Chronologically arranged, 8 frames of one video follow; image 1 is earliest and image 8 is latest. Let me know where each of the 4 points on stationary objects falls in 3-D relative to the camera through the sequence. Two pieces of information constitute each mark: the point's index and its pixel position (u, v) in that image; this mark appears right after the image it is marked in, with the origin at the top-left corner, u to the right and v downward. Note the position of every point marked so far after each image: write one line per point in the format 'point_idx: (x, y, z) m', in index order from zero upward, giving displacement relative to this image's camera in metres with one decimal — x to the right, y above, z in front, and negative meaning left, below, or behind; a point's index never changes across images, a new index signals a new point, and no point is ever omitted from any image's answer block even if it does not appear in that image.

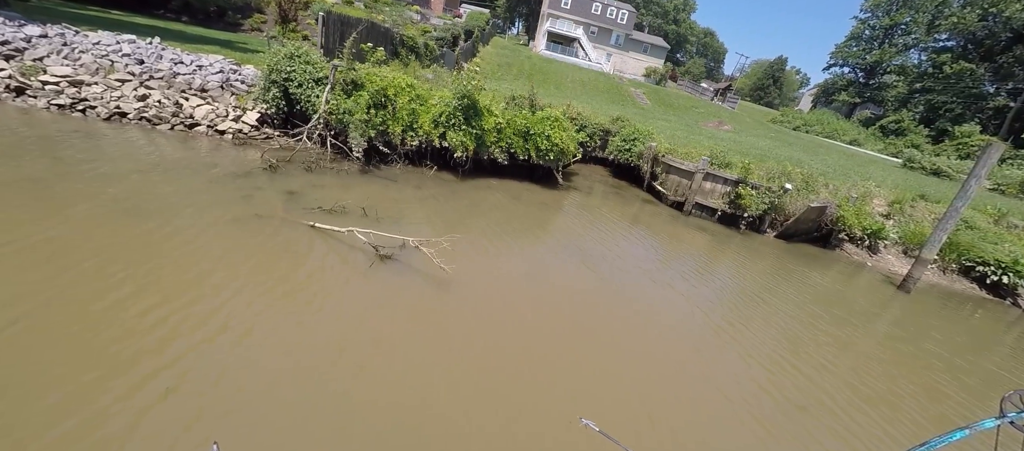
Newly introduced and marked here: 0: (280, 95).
0: (-6.4, +3.6, +11.6) m
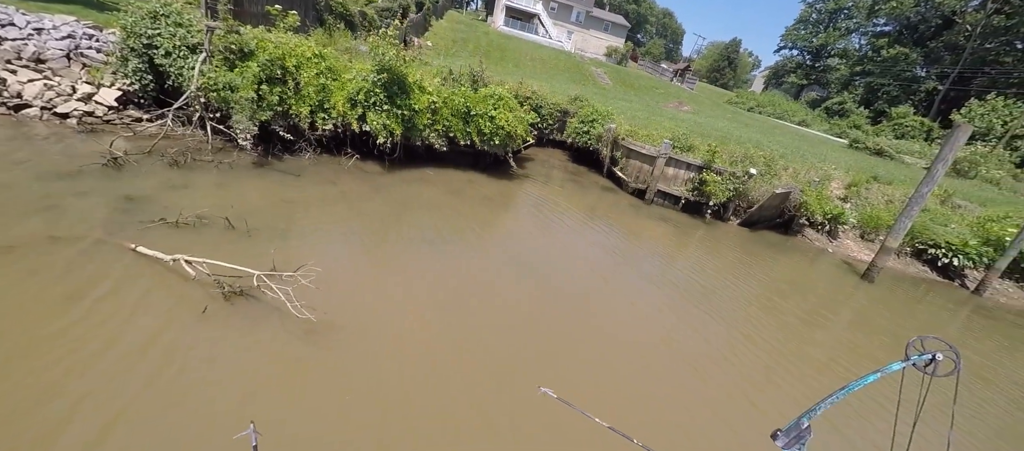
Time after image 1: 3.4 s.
0: (-7.9, +3.4, +9.0) m
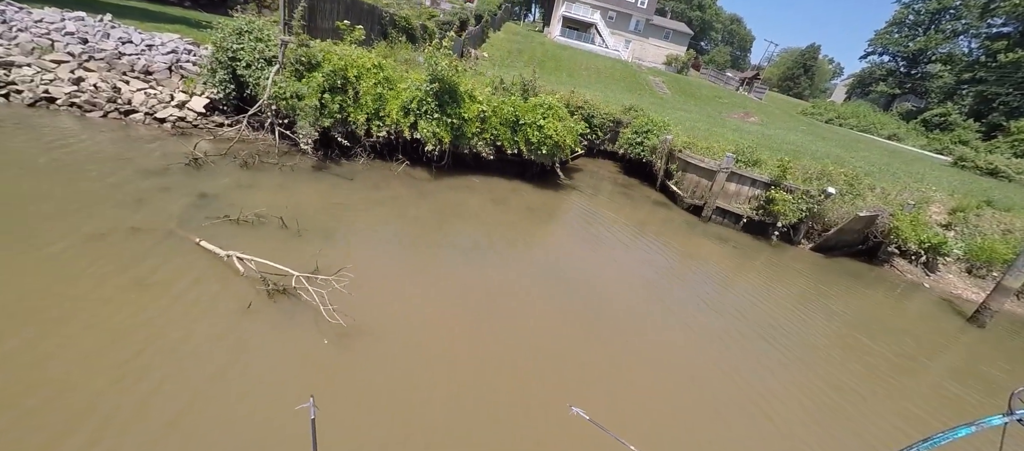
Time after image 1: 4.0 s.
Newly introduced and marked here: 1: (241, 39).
0: (-6.8, +3.5, +10.0) m
1: (-6.3, +4.4, +9.8) m
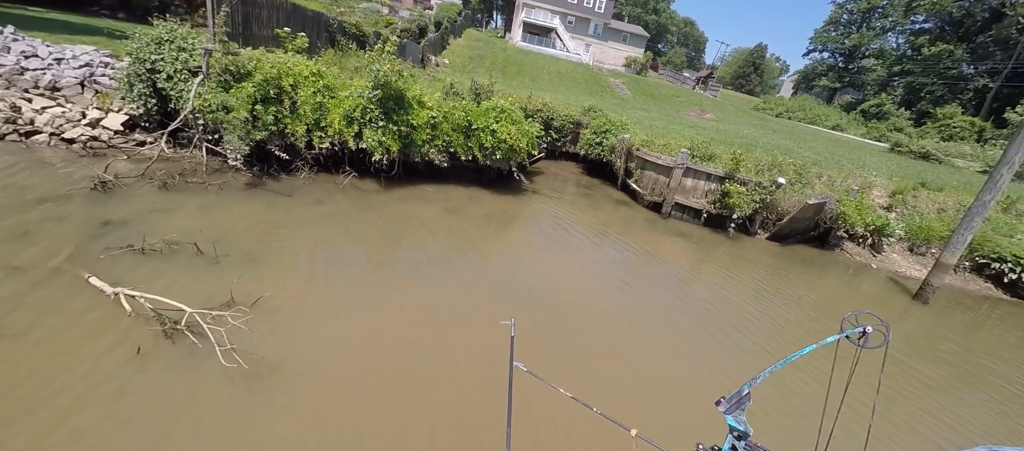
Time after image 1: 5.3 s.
0: (-7.9, +2.9, +9.1) m
1: (-7.5, +3.8, +8.9) m
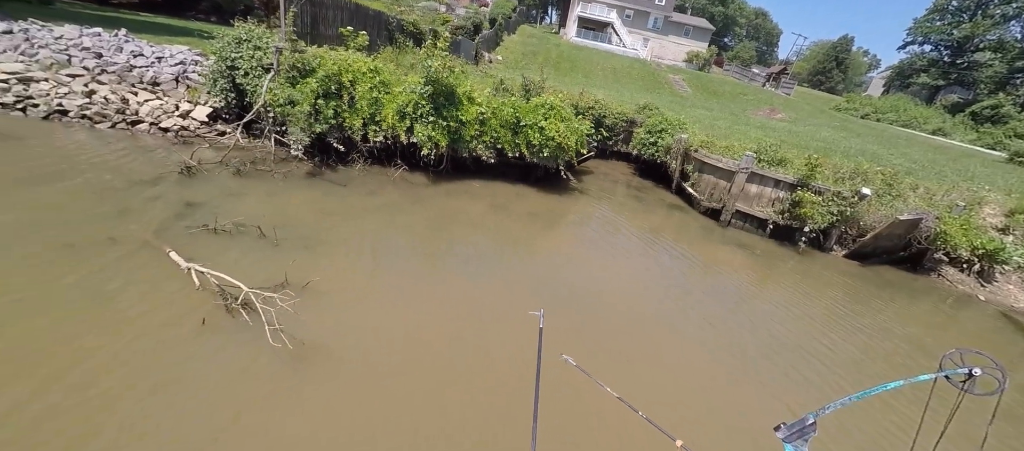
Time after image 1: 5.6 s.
0: (-6.8, +3.4, +10.1) m
1: (-6.4, +4.2, +9.9) m
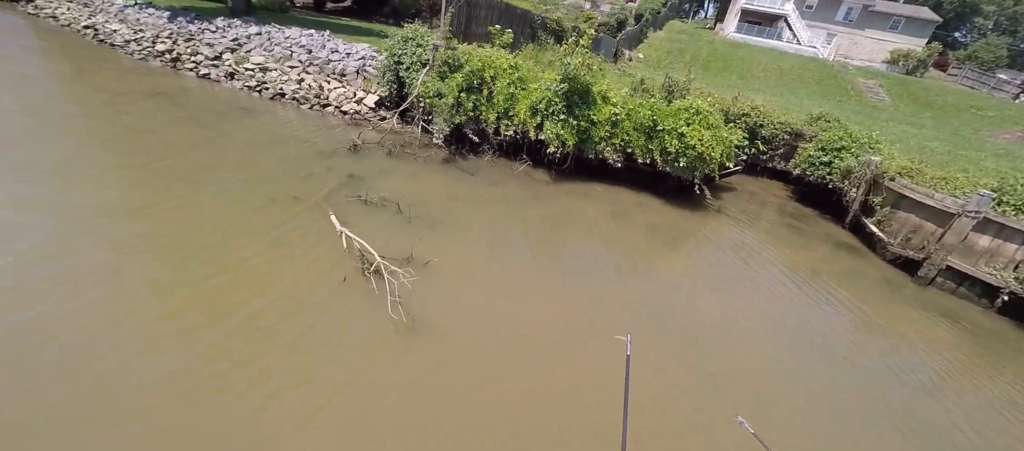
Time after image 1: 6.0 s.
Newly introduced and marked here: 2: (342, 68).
0: (-3.3, +4.1, +11.6) m
1: (-2.9, +4.8, +11.2) m
2: (-5.5, +5.0, +13.4) m
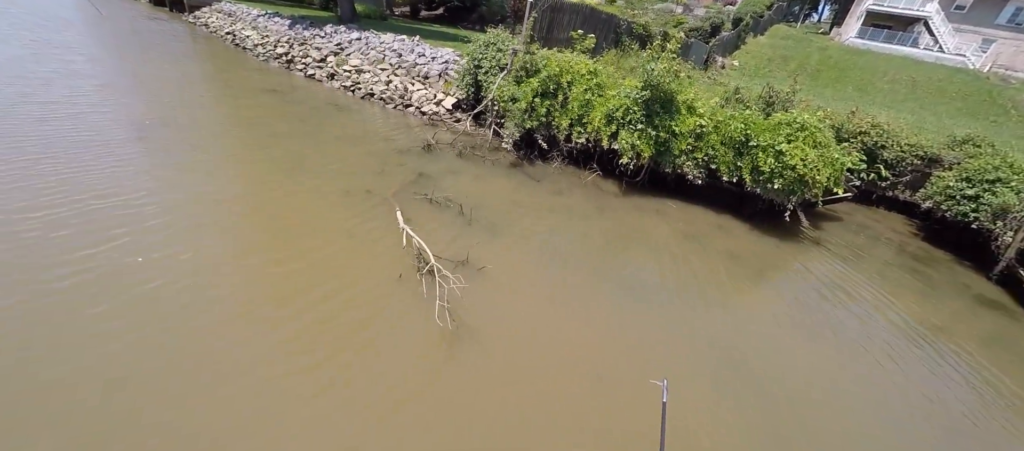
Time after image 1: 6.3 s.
0: (-1.1, +4.0, +11.7) m
1: (-0.7, +4.7, +11.3) m
2: (-2.9, +5.1, +13.9) m
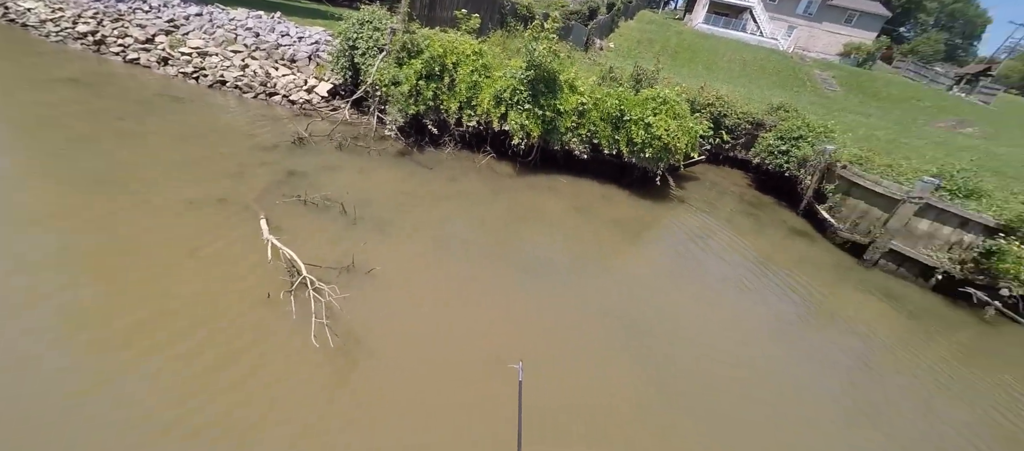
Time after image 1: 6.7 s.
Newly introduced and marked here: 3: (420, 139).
0: (-4.3, +4.1, +10.8) m
1: (-3.8, +4.9, +10.4) m
2: (-6.6, +5.1, +12.4) m
3: (-2.2, +2.1, +10.4) m
